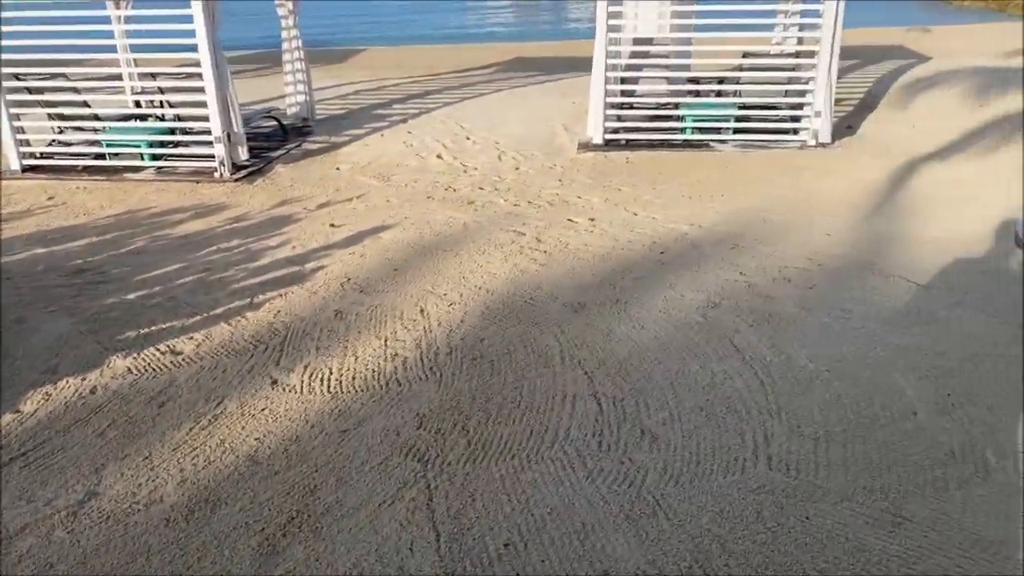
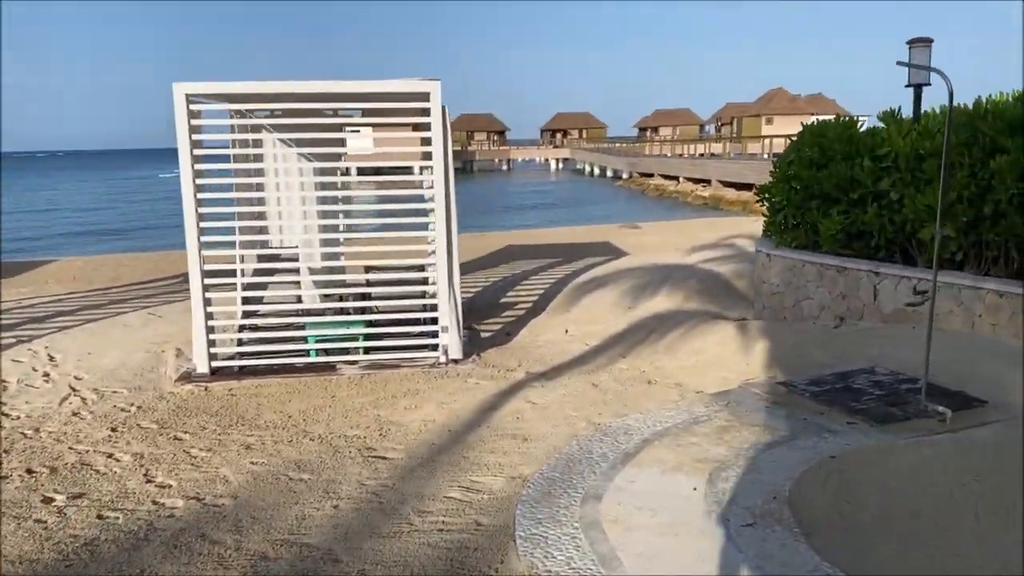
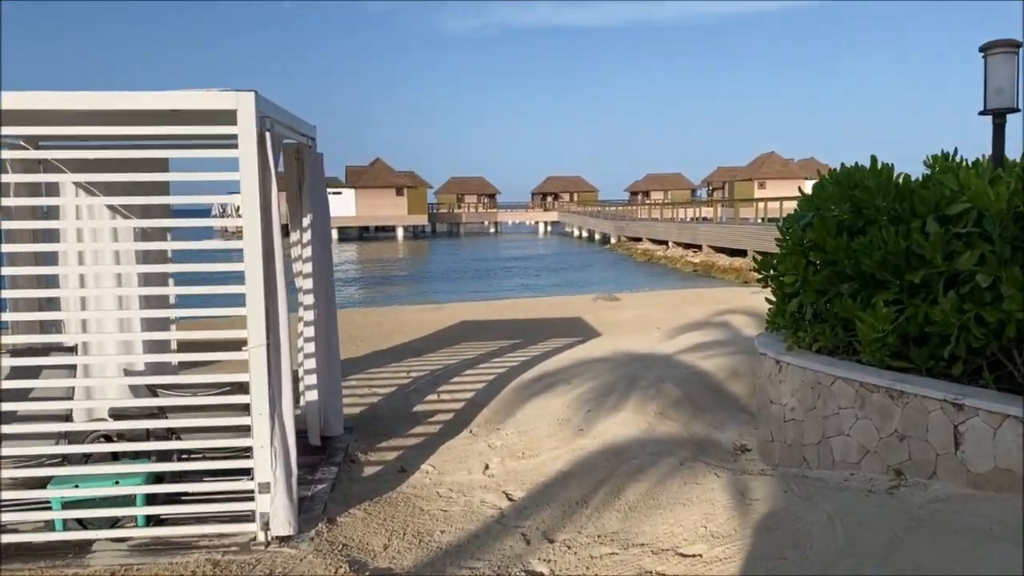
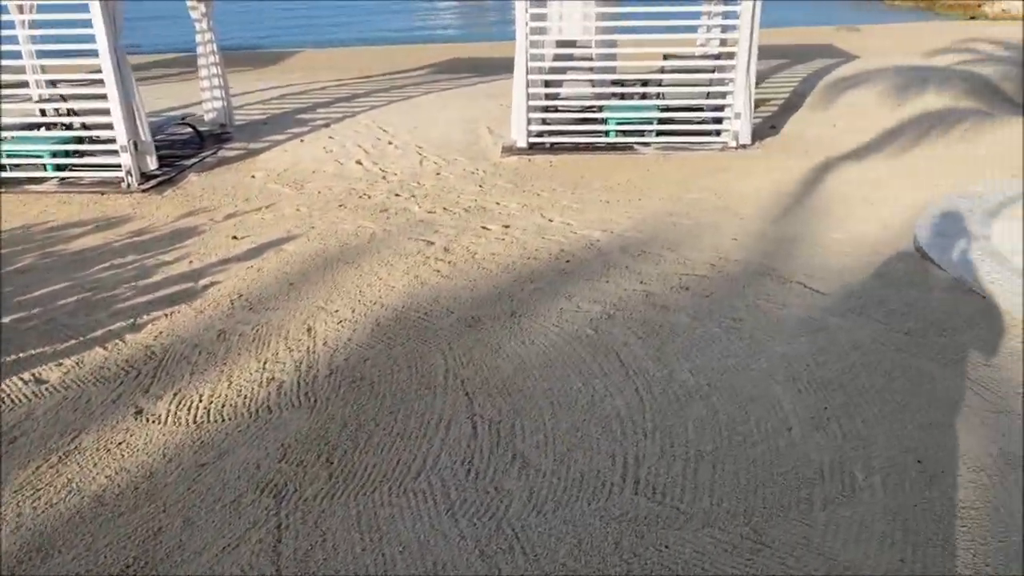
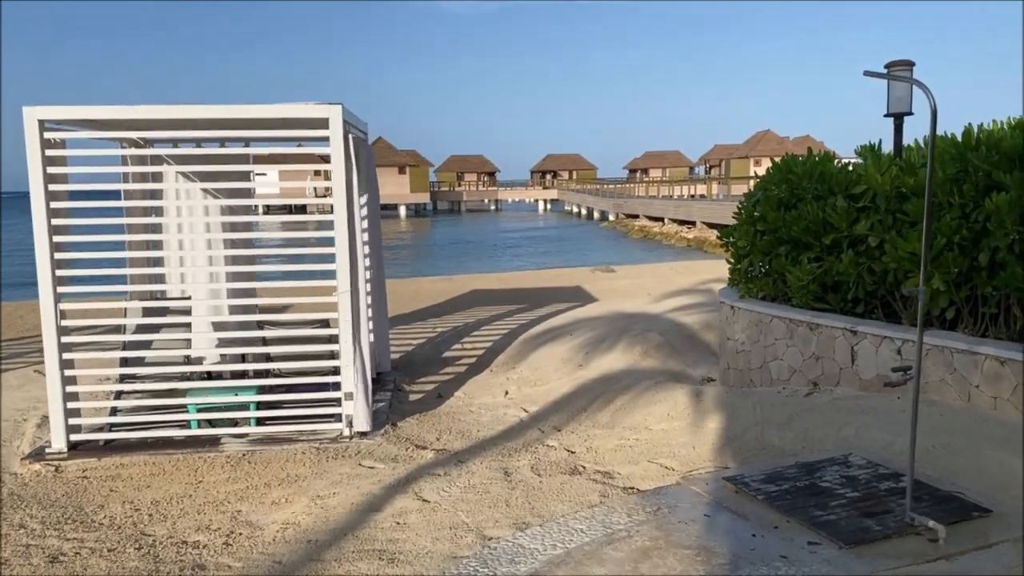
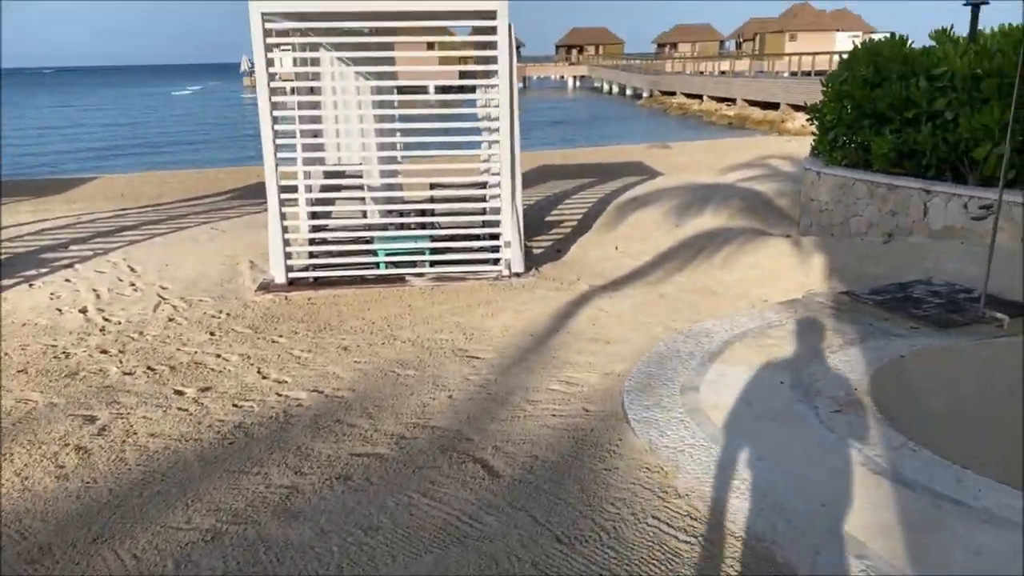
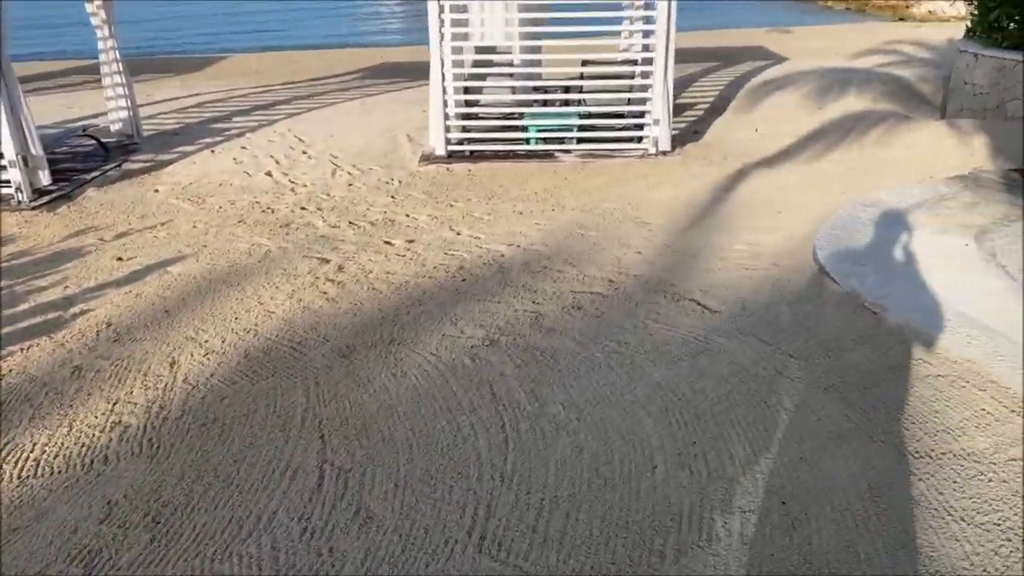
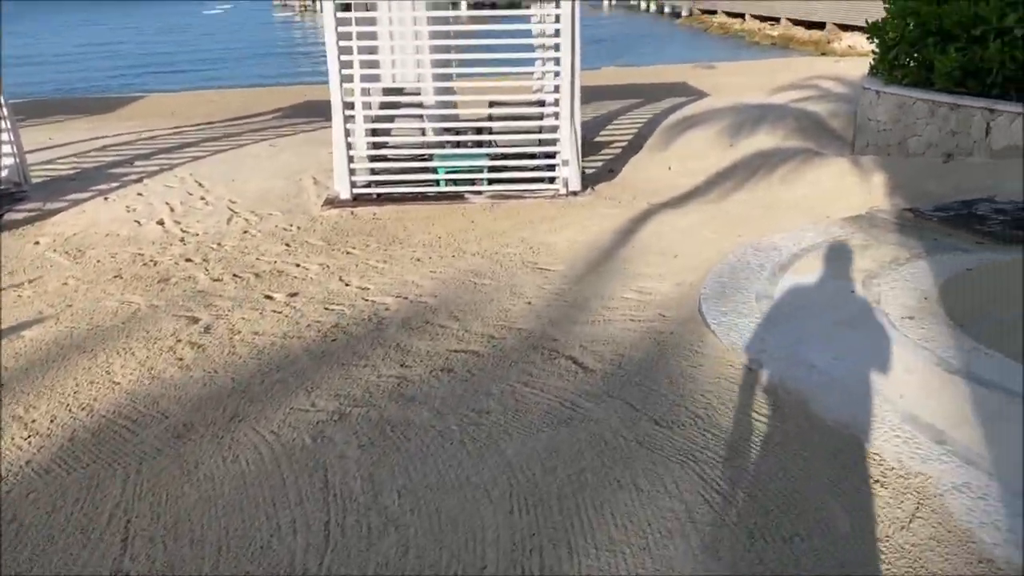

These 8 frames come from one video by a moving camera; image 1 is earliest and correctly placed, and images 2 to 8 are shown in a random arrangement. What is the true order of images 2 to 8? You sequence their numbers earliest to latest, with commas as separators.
4, 7, 8, 6, 2, 5, 3
